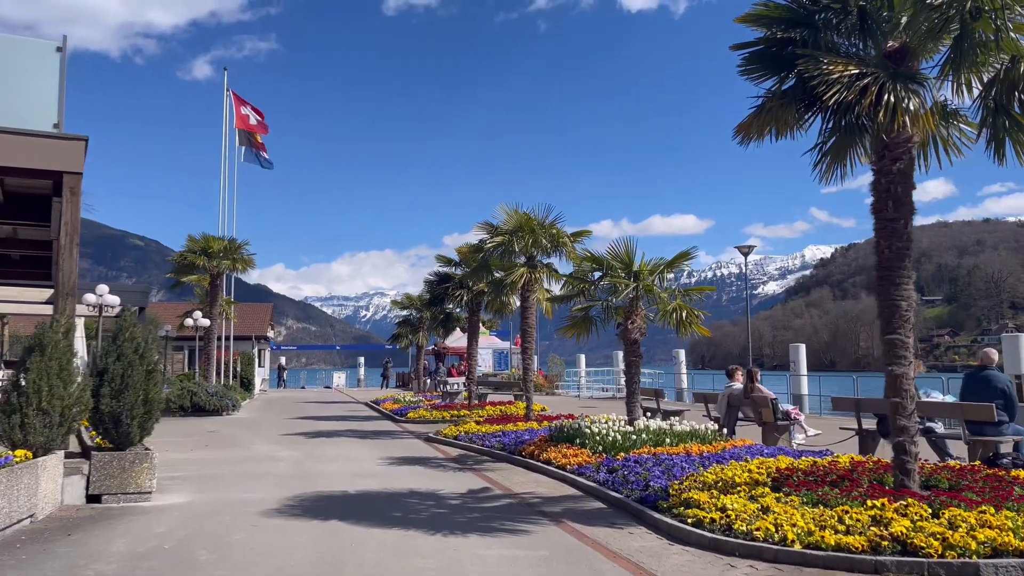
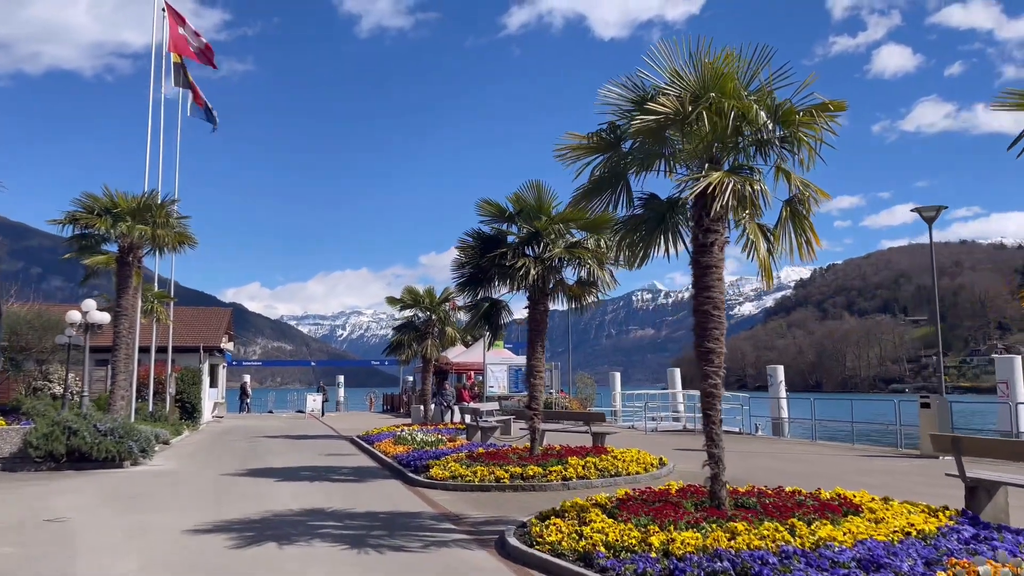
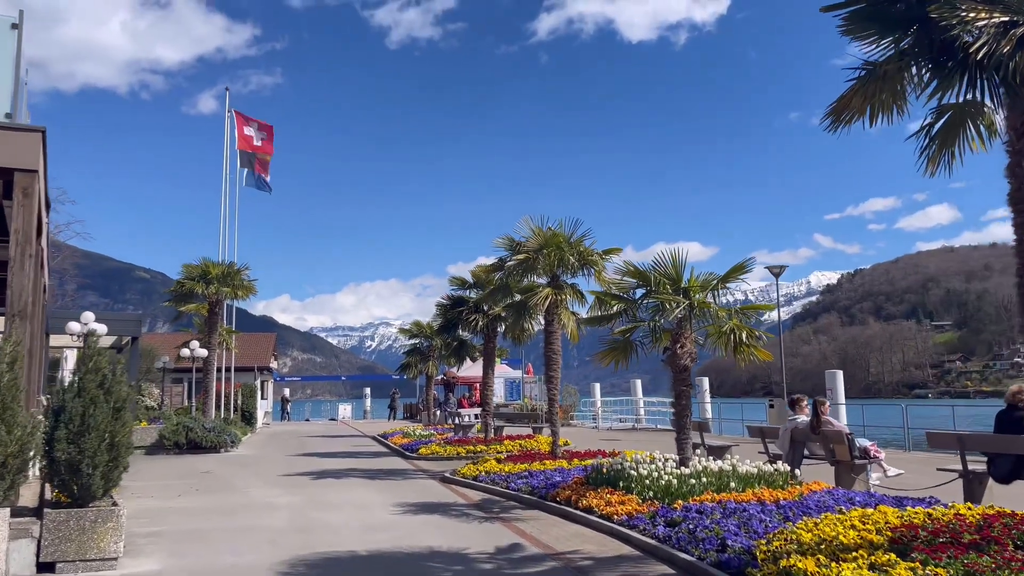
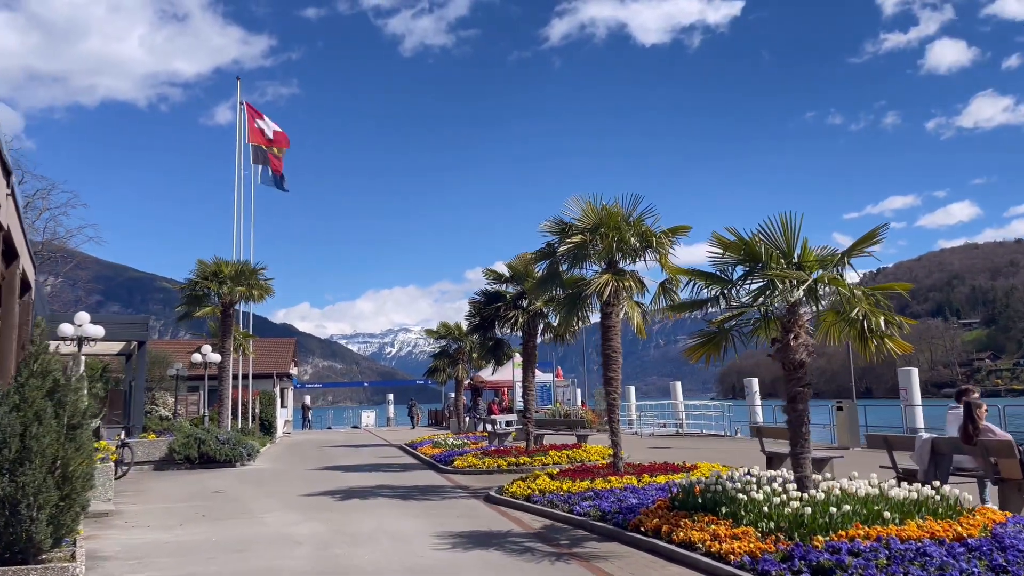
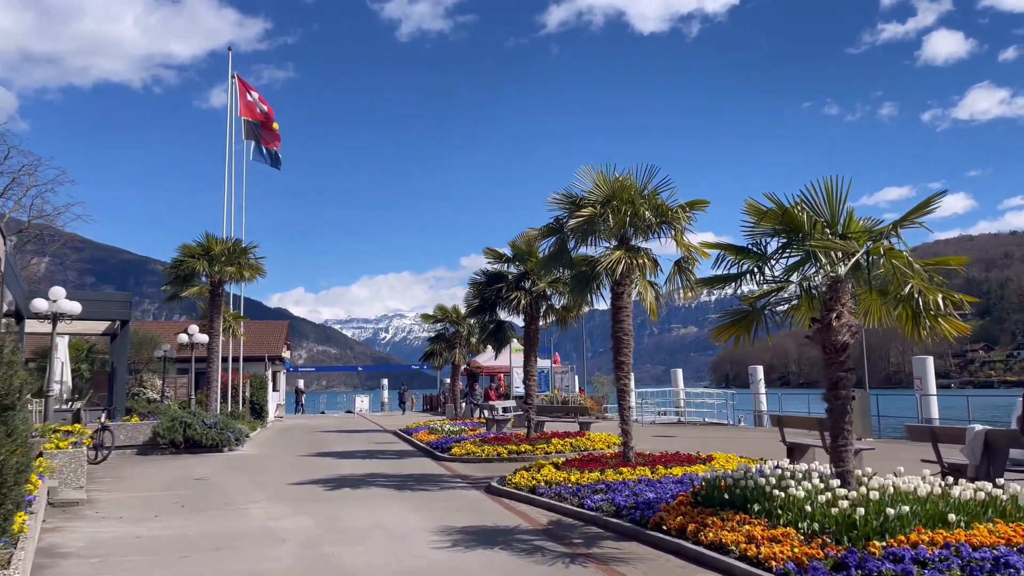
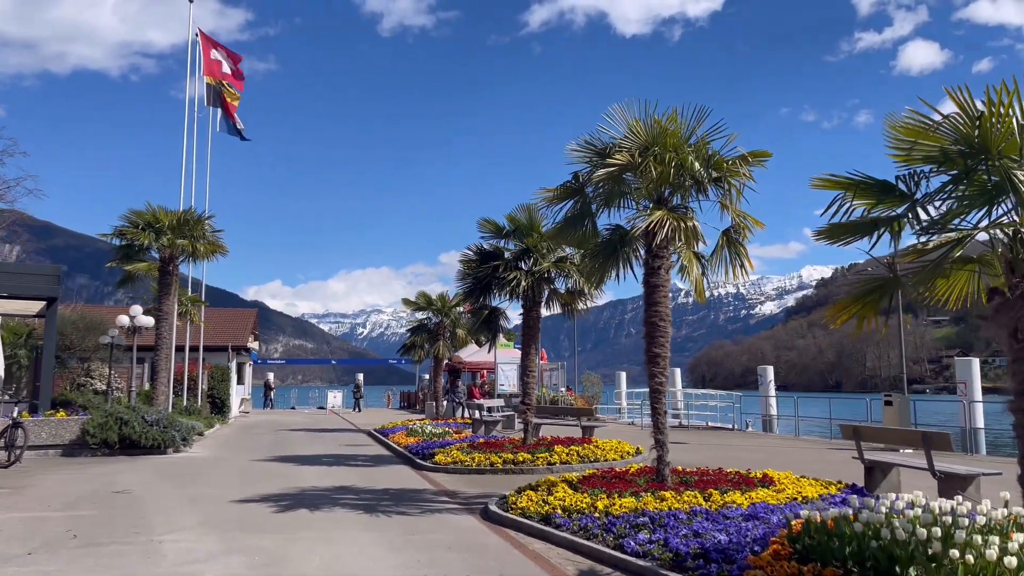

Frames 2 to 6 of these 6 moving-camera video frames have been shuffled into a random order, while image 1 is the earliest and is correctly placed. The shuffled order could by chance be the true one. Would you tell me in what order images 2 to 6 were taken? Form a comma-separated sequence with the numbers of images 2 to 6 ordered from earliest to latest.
3, 4, 5, 6, 2
